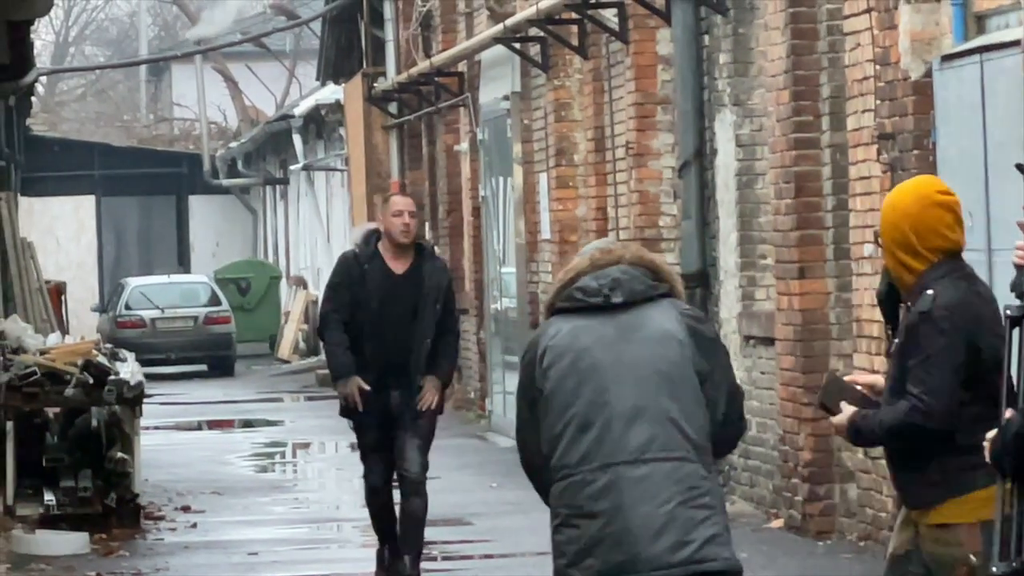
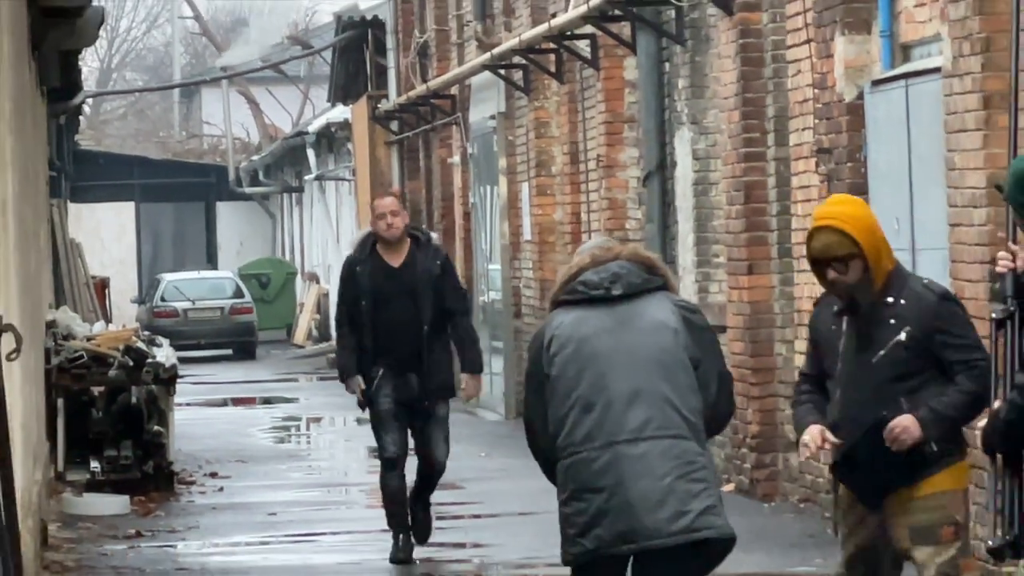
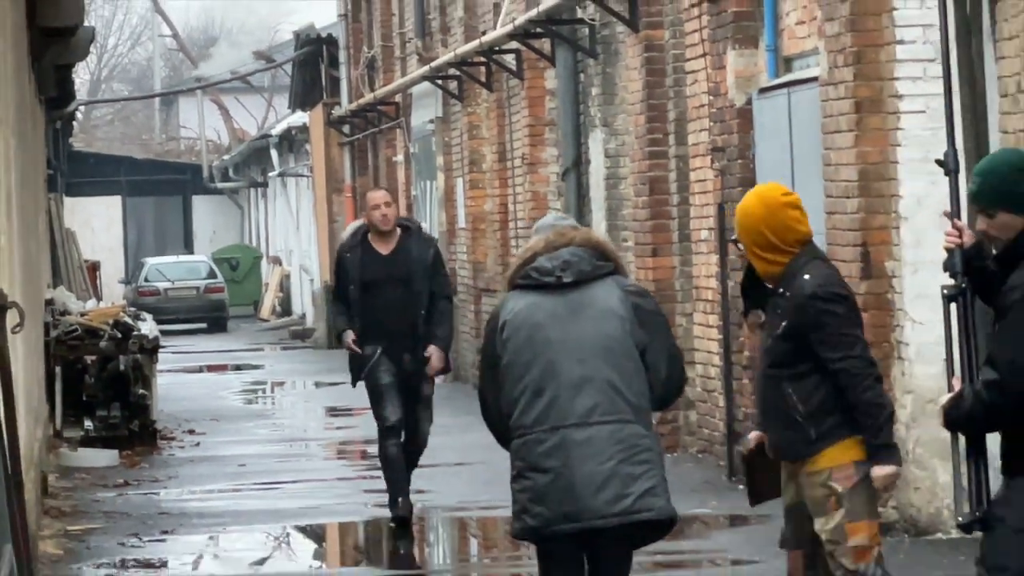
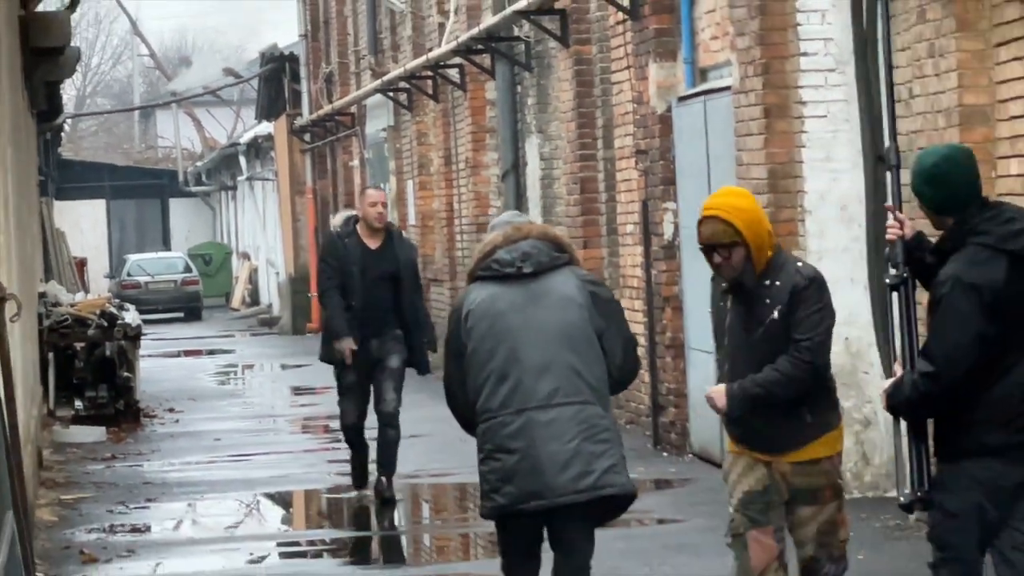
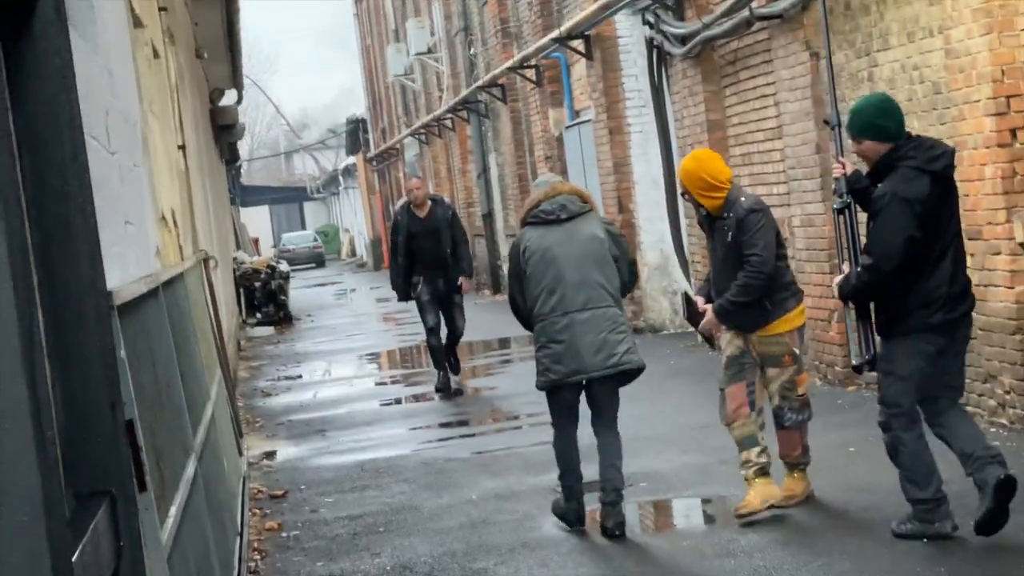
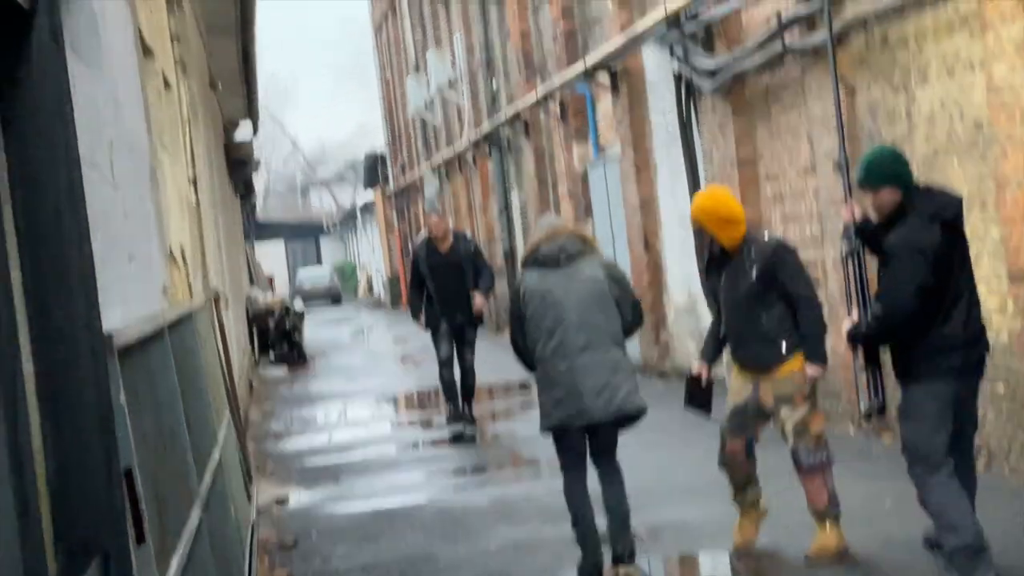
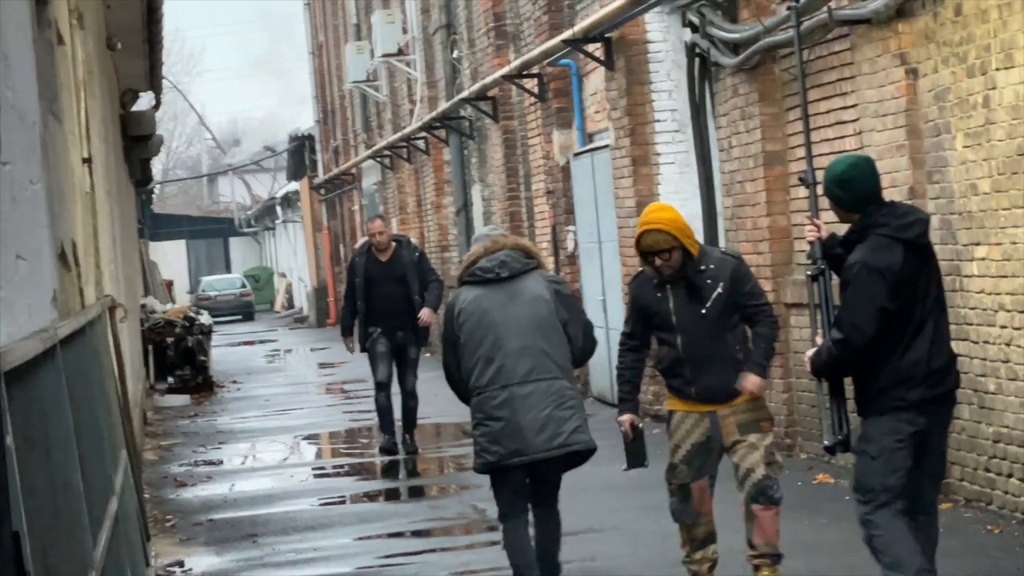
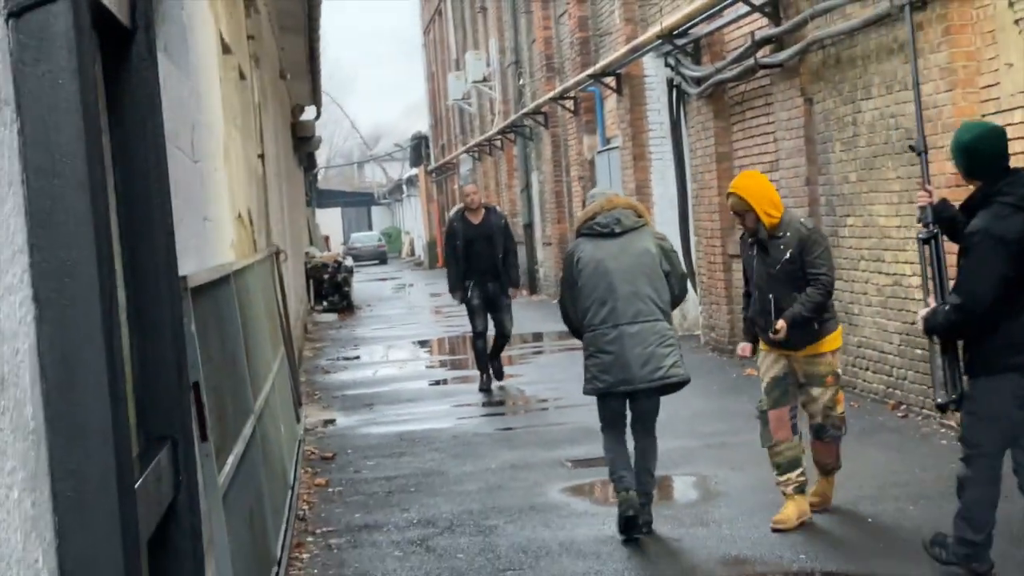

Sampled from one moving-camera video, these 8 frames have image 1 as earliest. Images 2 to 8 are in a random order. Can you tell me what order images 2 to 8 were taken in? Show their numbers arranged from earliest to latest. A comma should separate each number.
2, 3, 4, 7, 6, 5, 8
